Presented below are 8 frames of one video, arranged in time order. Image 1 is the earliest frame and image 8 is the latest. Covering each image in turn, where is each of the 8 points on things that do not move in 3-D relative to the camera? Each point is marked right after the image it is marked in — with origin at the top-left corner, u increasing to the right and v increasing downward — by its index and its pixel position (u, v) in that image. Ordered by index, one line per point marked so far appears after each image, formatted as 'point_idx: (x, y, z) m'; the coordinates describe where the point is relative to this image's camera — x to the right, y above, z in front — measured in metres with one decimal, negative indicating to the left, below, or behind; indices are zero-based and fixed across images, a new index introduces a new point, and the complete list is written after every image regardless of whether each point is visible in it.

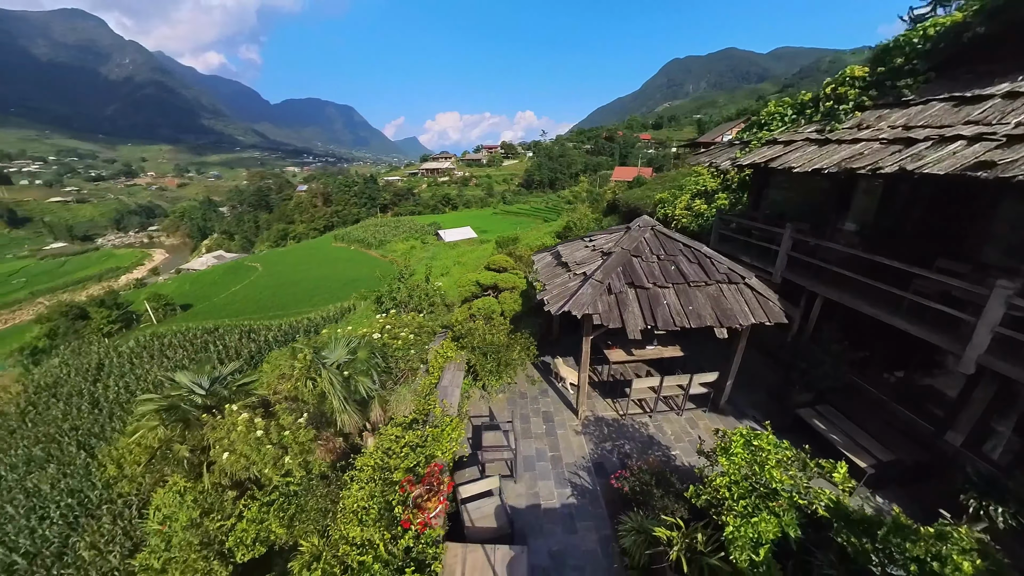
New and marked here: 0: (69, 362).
0: (-22.6, -3.7, +19.9) m
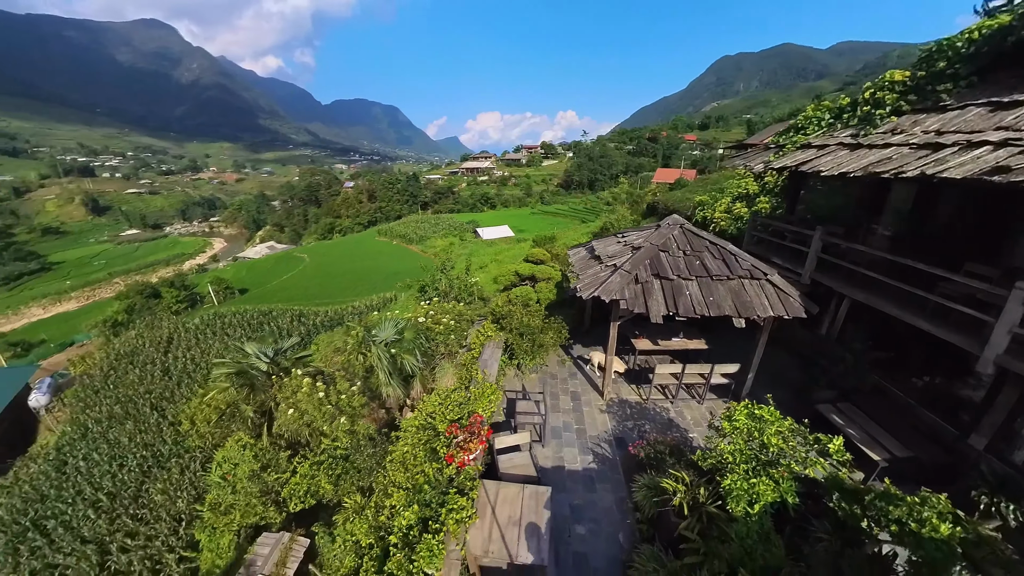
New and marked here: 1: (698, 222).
0: (-20.9, -2.6, +22.4) m
1: (+6.4, +2.1, +13.2) m
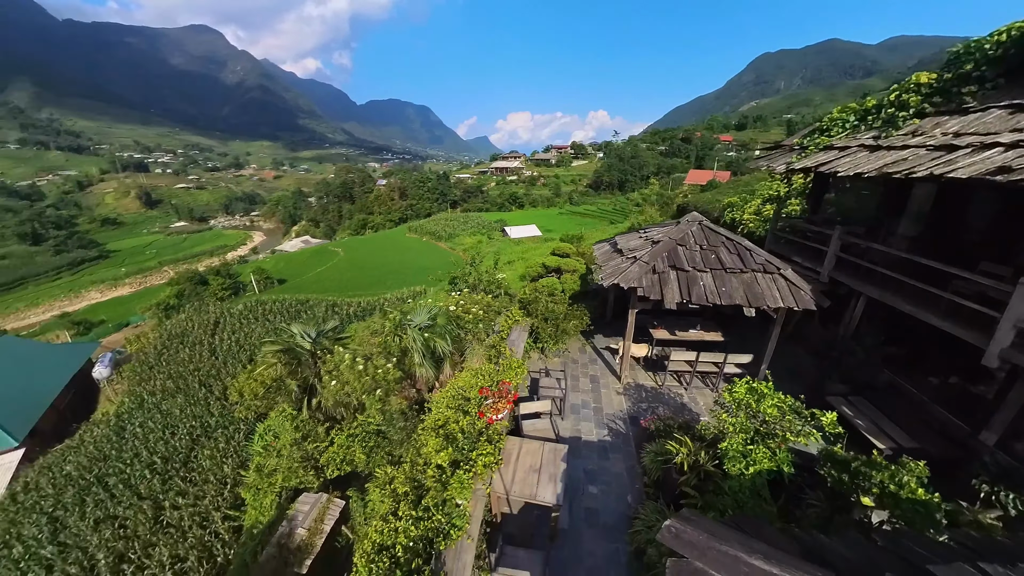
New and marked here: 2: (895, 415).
0: (-19.4, -1.8, +24.2) m
1: (+7.4, +2.1, +13.4) m
2: (+6.1, -2.0, +6.3) m
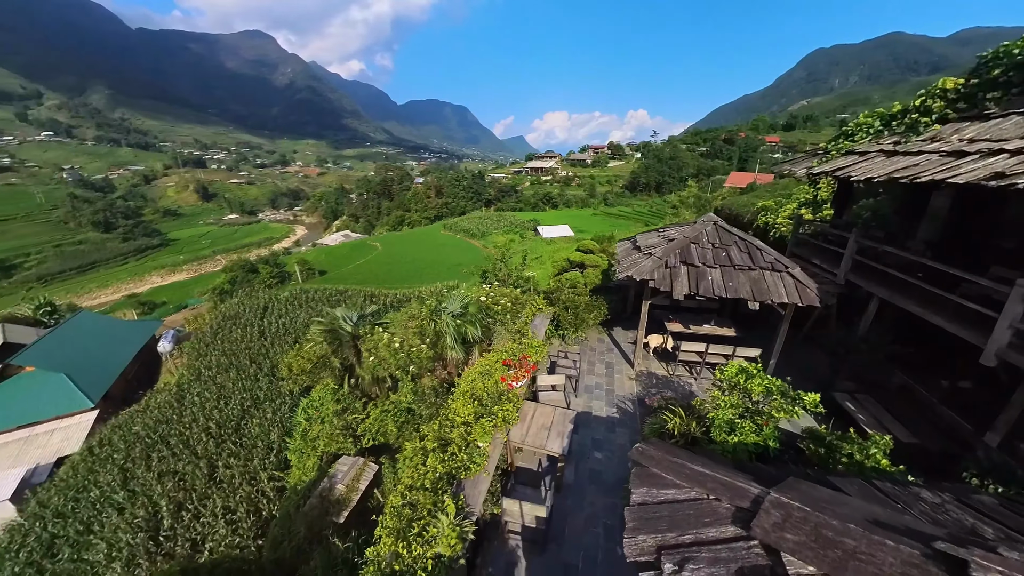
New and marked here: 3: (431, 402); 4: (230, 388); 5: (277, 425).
0: (-17.6, -0.9, +26.3) m
1: (+8.3, +2.0, +13.4) m
2: (+6.4, -2.1, +6.5) m
3: (-2.1, -2.9, +10.3) m
4: (-12.4, -4.4, +17.4) m
5: (-8.8, -5.1, +14.8) m
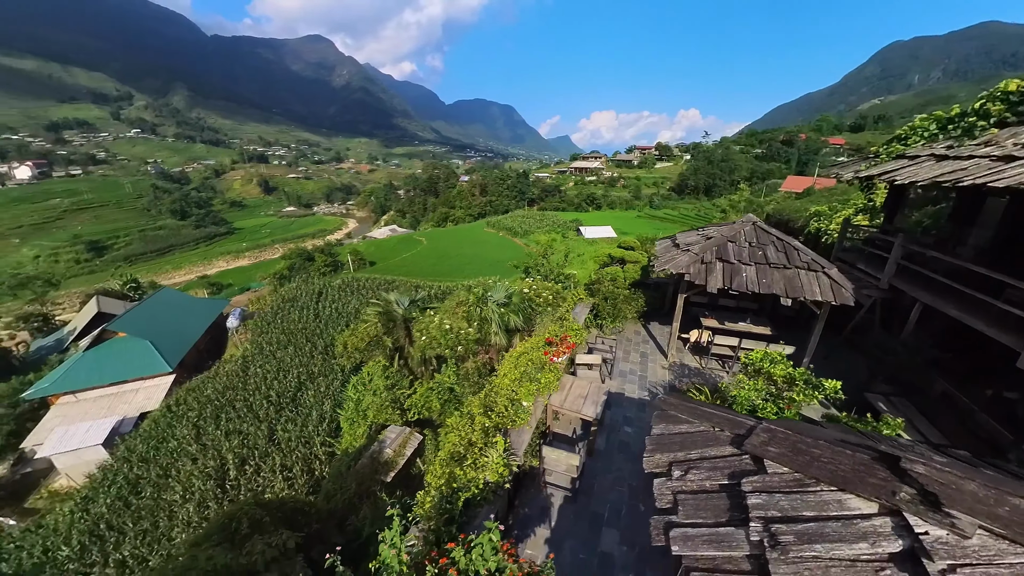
0: (-14.9, +0.1, +28.6) m
1: (+9.8, +1.8, +13.2) m
2: (+7.0, -2.1, +6.6) m
3: (-1.1, -2.6, +11.1) m
4: (-10.8, -3.6, +19.2) m
5: (-7.4, -4.5, +16.3) m
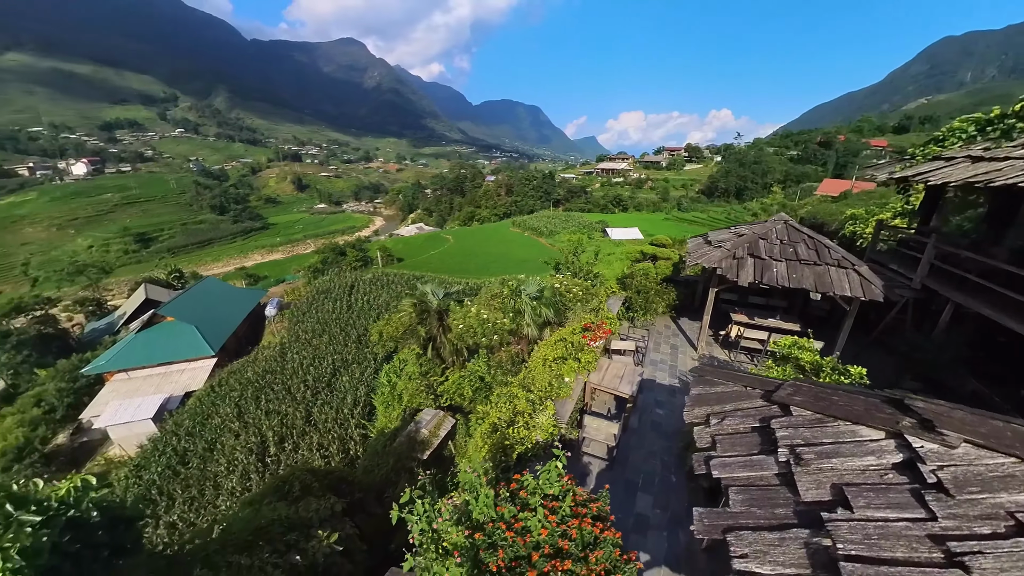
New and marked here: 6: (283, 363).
0: (-13.0, +0.6, +29.8) m
1: (+10.9, +1.8, +13.2) m
2: (+7.7, -2.1, +6.7) m
3: (-0.2, -2.4, +11.7) m
4: (-9.4, -3.2, +20.2) m
5: (-6.2, -4.1, +17.2) m
6: (-11.3, -3.7, +19.9) m
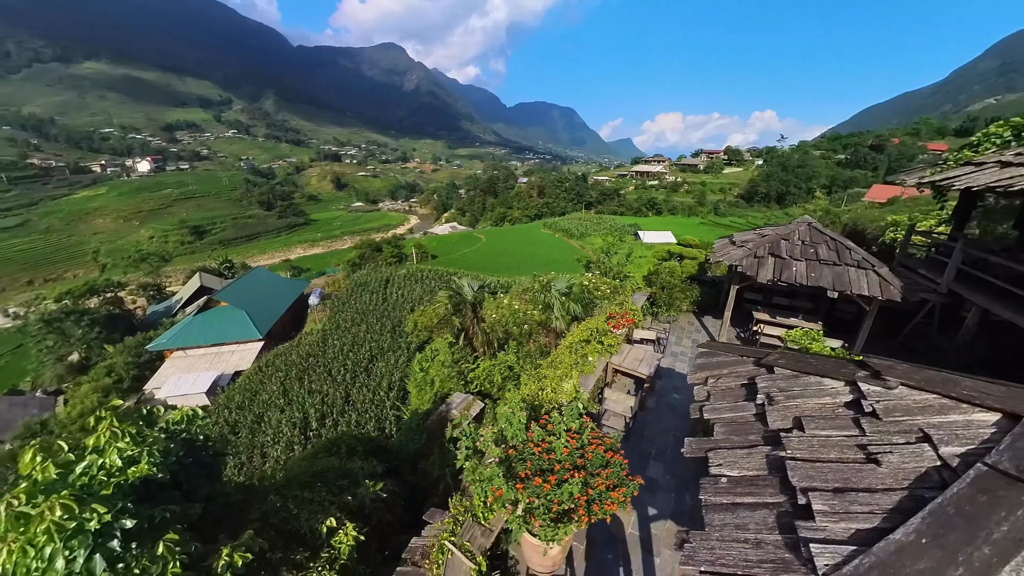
0: (-10.7, +1.1, +31.4) m
1: (+12.0, +1.6, +13.1) m
2: (+8.1, -2.2, +6.8) m
3: (+0.7, -2.2, +12.3) m
4: (-8.0, -2.7, +21.5) m
5: (-5.1, -3.8, +18.2) m
6: (-9.9, -3.2, +21.3) m
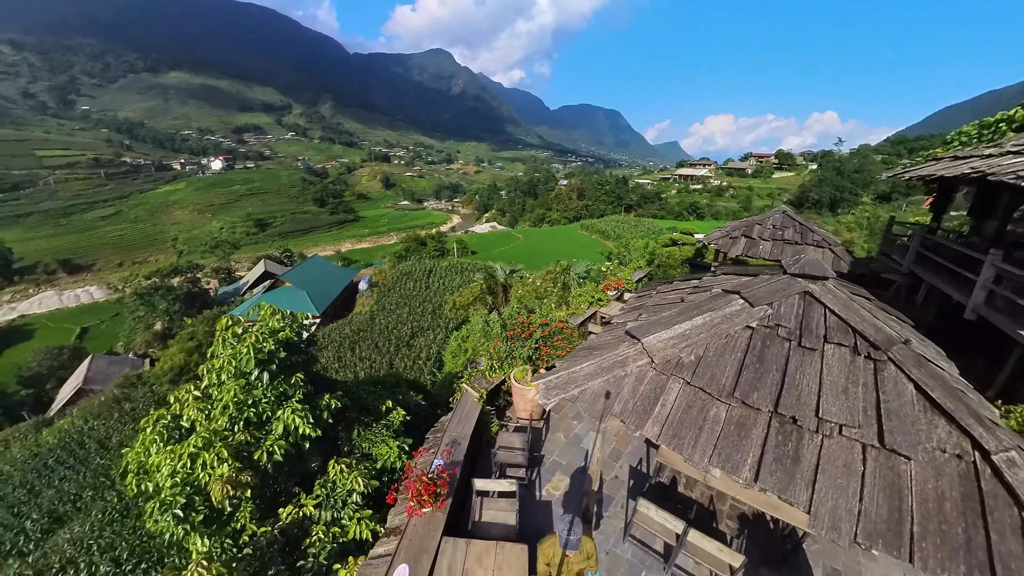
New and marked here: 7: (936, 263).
0: (-8.0, +2.1, +34.2) m
1: (+12.9, +1.8, +13.9) m
2: (+8.3, -1.7, +8.0) m
3: (+1.4, -1.5, +14.2) m
4: (-6.4, -1.7, +24.1) m
5: (-3.8, -2.9, +20.6) m
6: (-8.3, -2.1, +24.1) m
7: (+9.1, +0.5, +8.5) m
